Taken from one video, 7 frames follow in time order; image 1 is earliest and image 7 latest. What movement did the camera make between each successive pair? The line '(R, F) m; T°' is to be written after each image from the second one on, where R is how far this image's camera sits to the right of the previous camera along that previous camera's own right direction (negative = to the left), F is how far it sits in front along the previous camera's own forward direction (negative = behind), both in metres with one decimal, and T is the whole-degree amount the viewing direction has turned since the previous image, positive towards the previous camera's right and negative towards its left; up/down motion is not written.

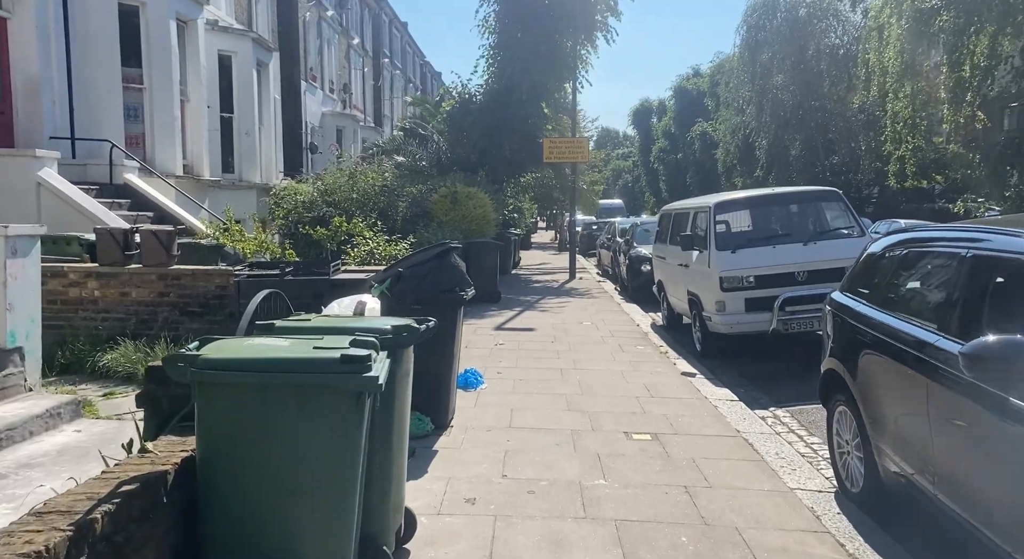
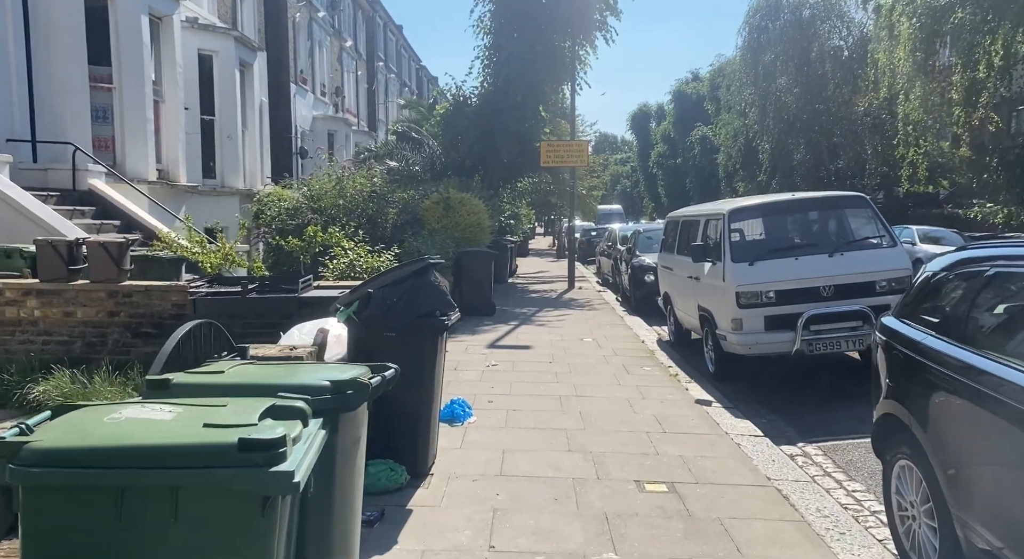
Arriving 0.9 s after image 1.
(0.0, +0.9) m; 0°
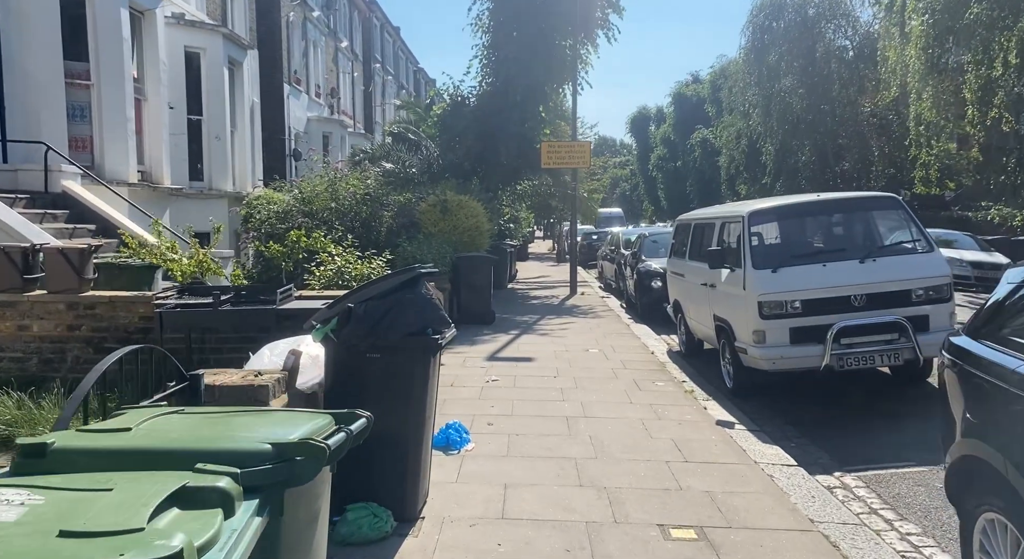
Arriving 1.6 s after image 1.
(0.0, +0.7) m; 0°
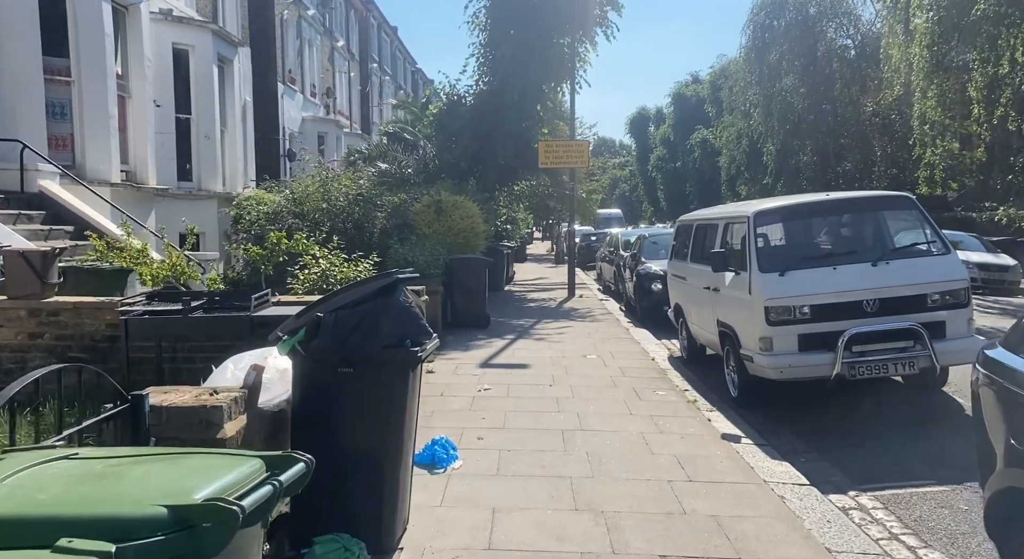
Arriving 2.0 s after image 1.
(+0.1, +0.4) m; 0°
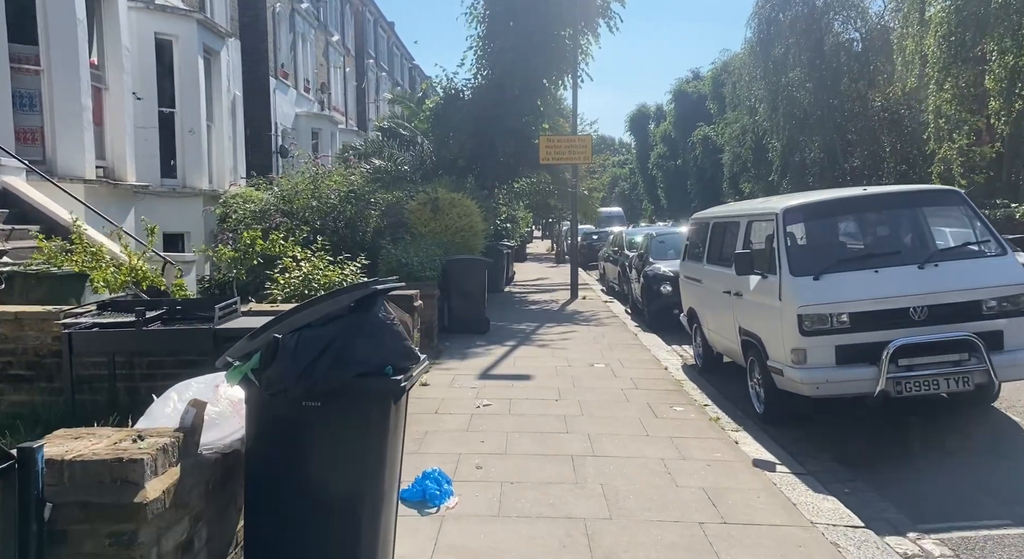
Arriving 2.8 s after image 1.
(0.0, +0.8) m; 0°
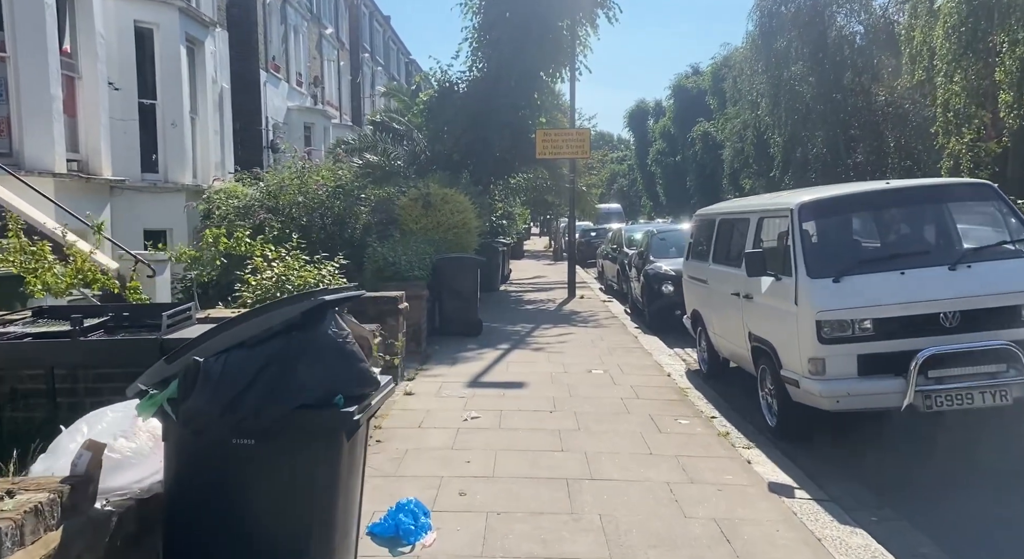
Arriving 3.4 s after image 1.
(+0.1, +0.6) m; 0°
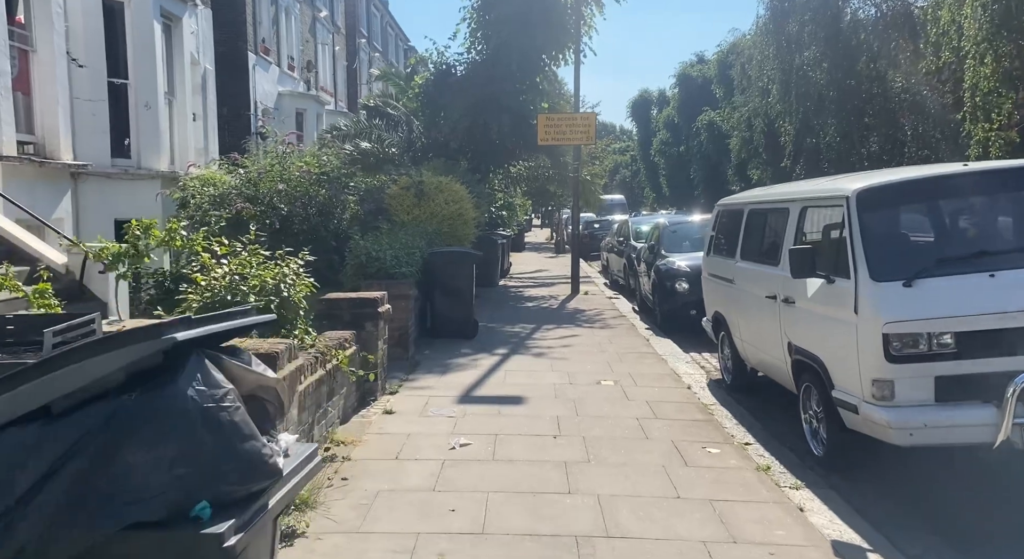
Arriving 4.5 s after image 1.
(0.0, +1.1) m; 0°
